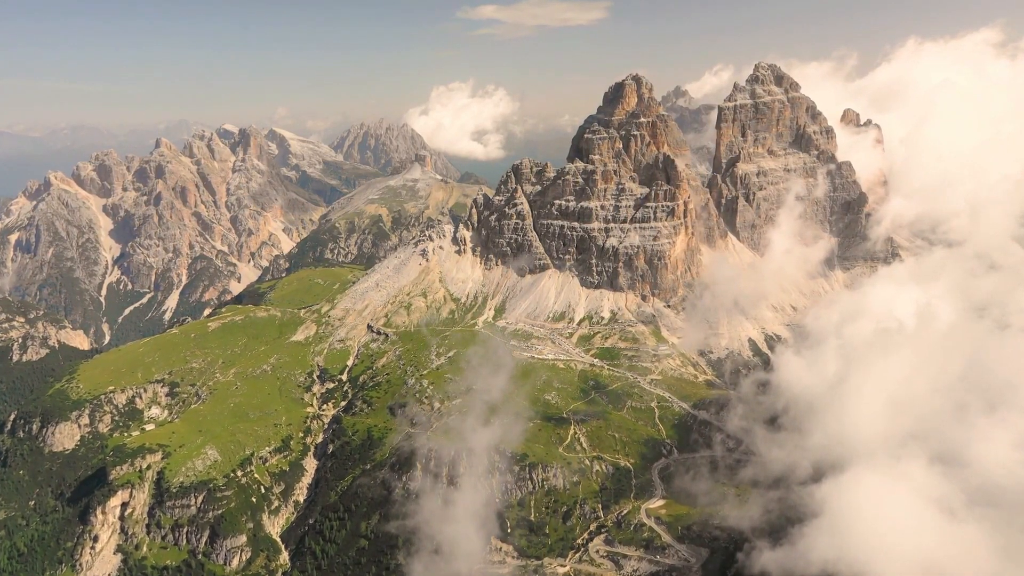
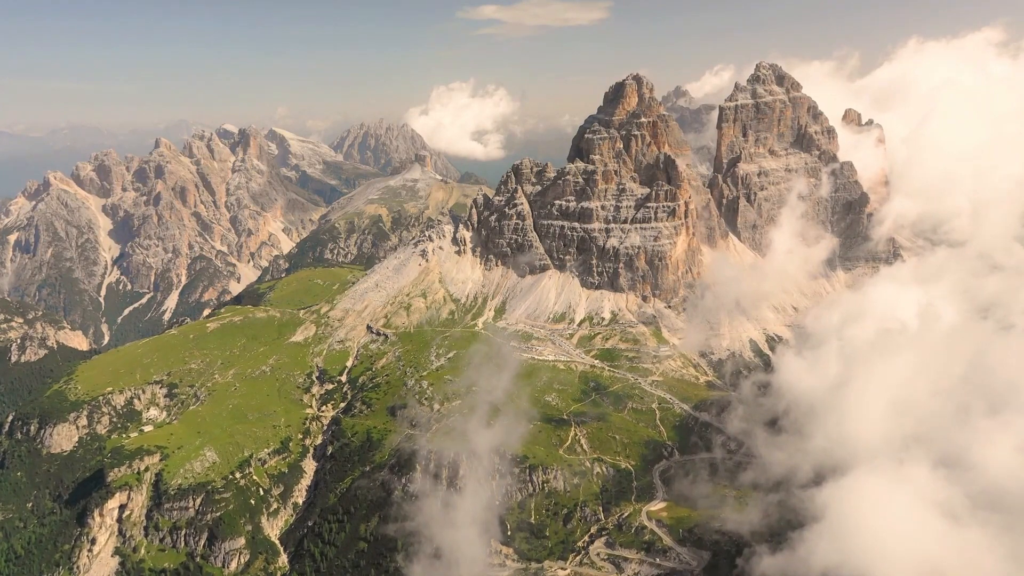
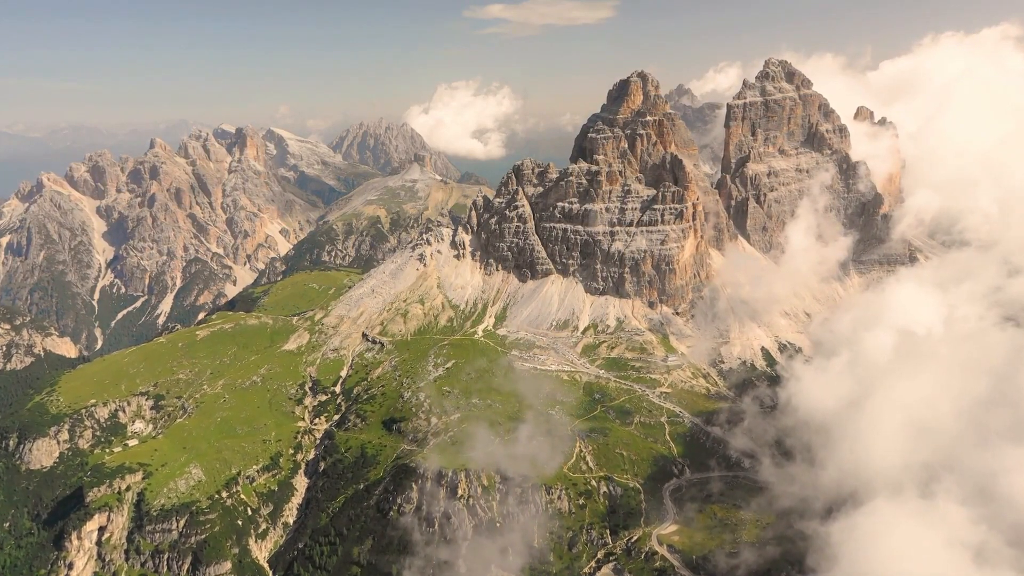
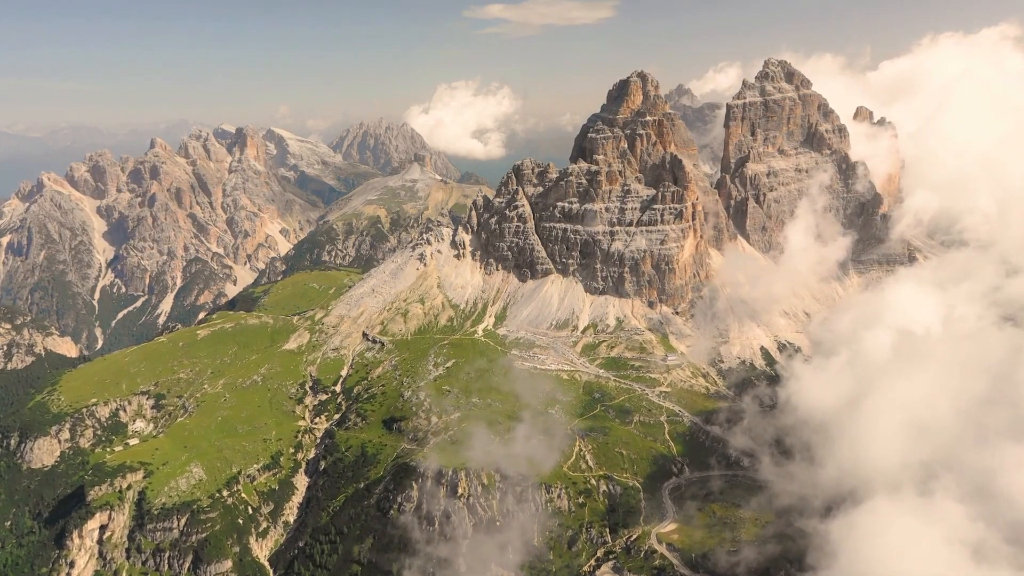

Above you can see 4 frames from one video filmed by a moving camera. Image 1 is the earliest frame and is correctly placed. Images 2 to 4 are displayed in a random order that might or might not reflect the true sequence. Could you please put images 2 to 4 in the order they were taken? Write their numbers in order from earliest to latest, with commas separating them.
2, 4, 3
